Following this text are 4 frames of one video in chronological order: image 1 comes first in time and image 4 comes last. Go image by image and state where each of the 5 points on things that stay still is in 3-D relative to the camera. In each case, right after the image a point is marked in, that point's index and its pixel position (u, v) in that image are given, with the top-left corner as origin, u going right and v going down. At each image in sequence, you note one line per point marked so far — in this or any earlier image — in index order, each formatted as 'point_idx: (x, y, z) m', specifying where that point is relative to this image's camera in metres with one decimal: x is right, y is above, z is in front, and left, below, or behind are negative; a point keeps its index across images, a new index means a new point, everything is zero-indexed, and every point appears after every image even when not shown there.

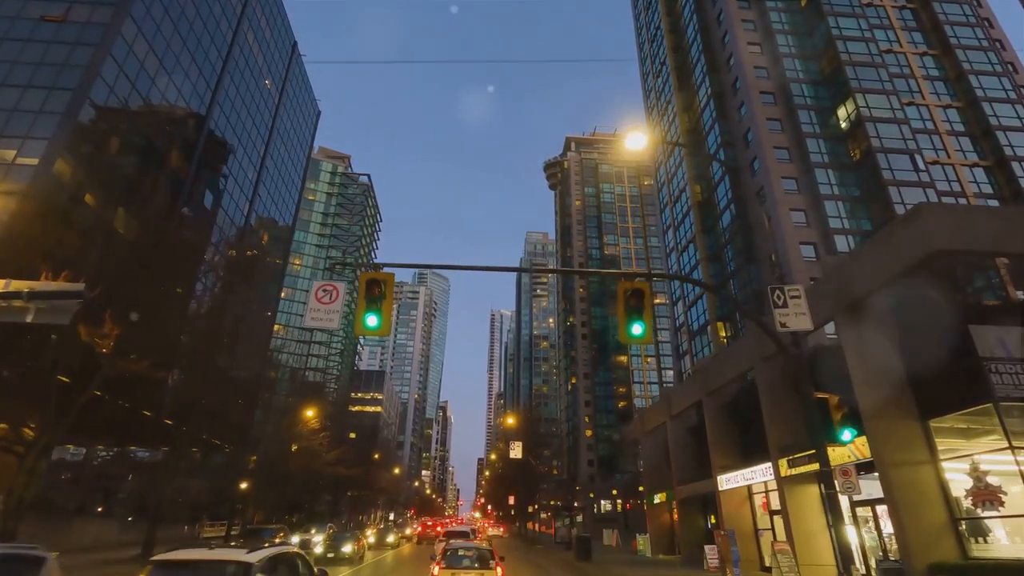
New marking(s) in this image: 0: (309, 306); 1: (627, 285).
0: (-4.1, -0.3, +10.7) m
1: (+2.4, 0.0, +11.2) m
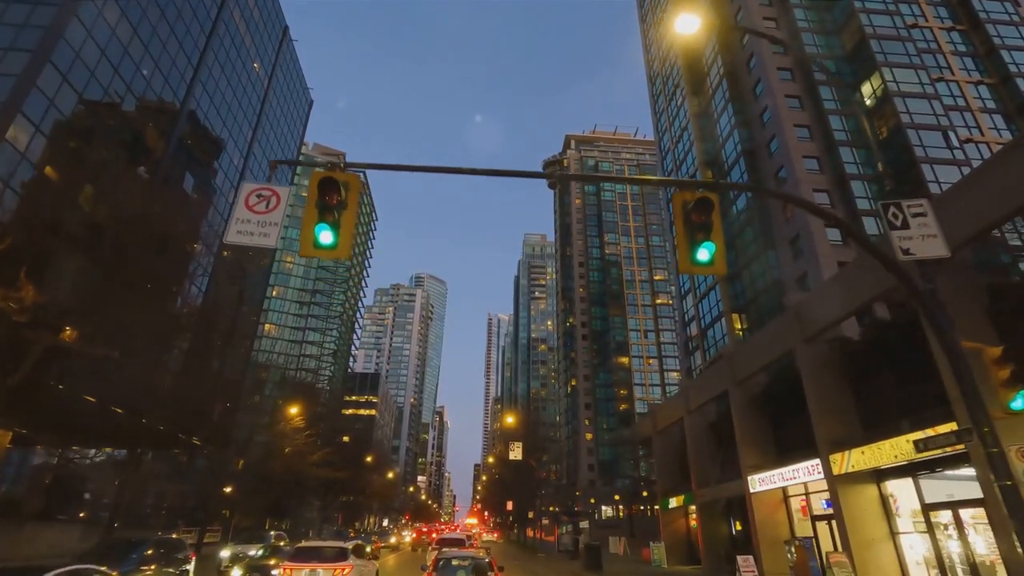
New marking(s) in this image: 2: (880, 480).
0: (-3.8, +1.0, +7.5) m
1: (+2.6, +1.4, +8.0) m
2: (+12.2, -6.4, +17.9) m
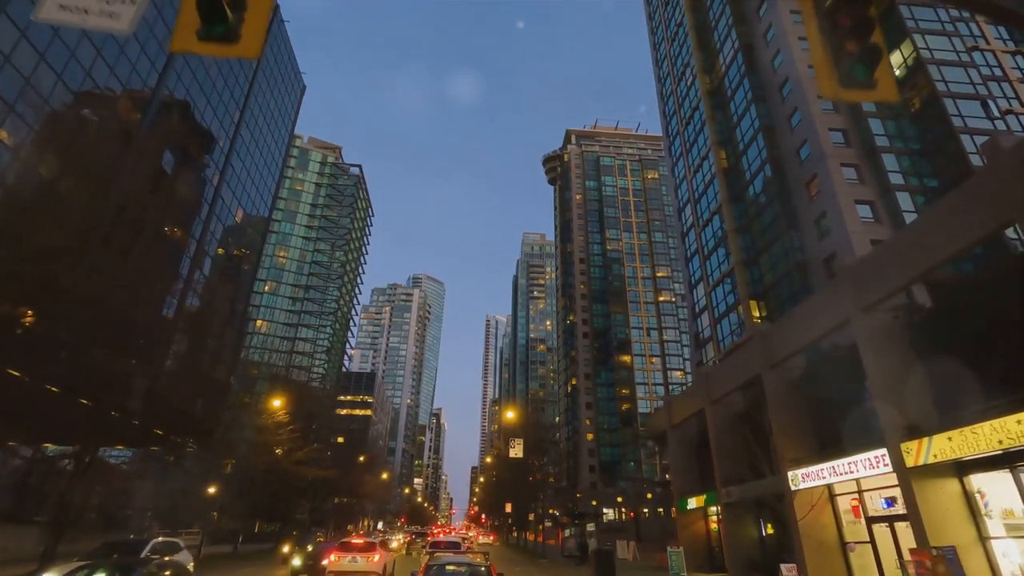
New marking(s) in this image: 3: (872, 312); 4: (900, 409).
0: (-3.6, +2.4, +4.4) m
1: (+2.8, +2.7, +4.9) m
2: (+12.4, -5.1, +14.8) m
3: (+11.5, -0.8, +17.2) m
4: (+11.5, -3.6, +16.1) m
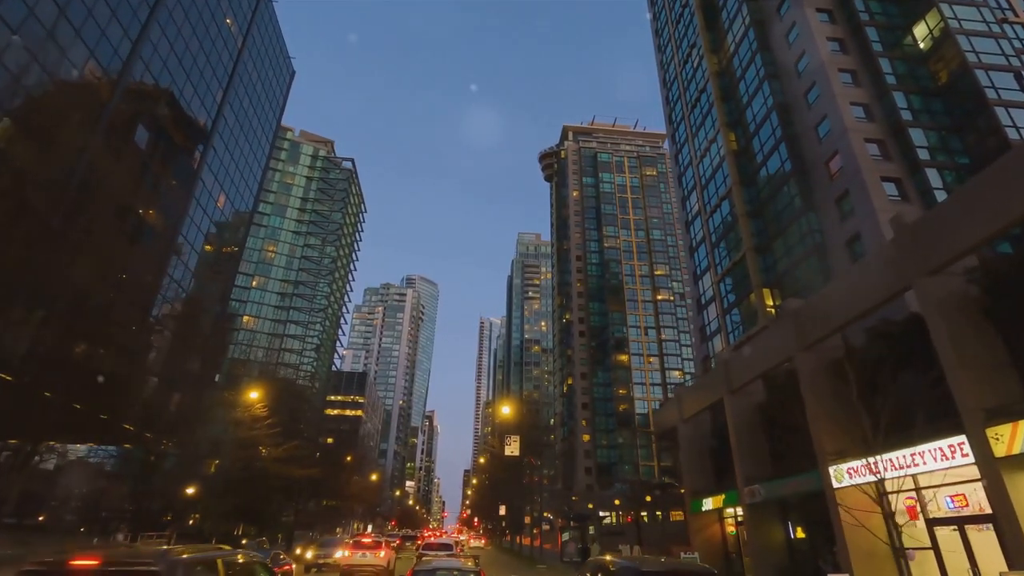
0: (-3.4, +3.7, +1.6) m
1: (+3.0, +4.0, +2.2) m
2: (+12.4, -4.0, +12.1) m
3: (+11.5, +0.3, +14.6) m
4: (+11.6, -2.5, +13.5) m
